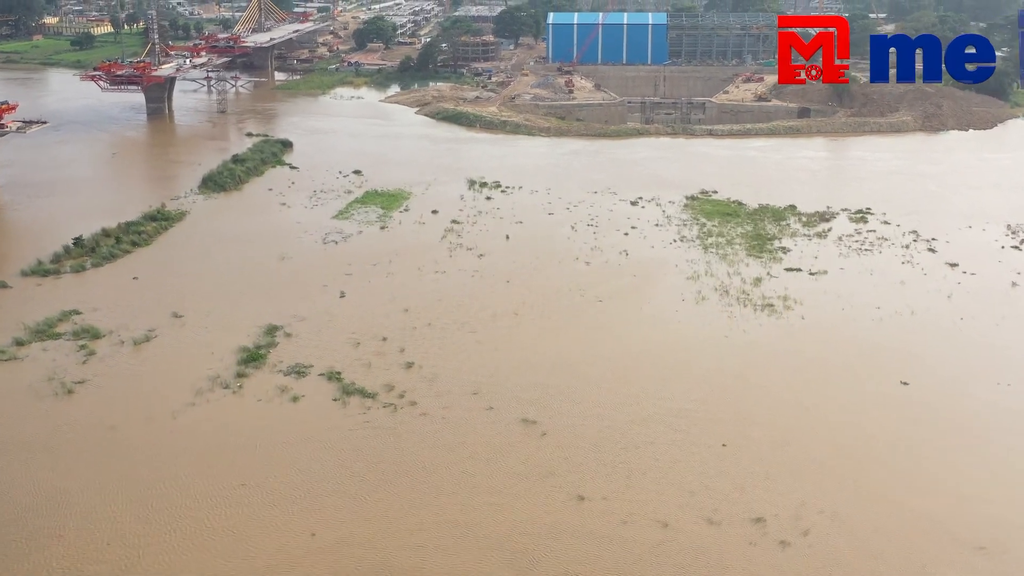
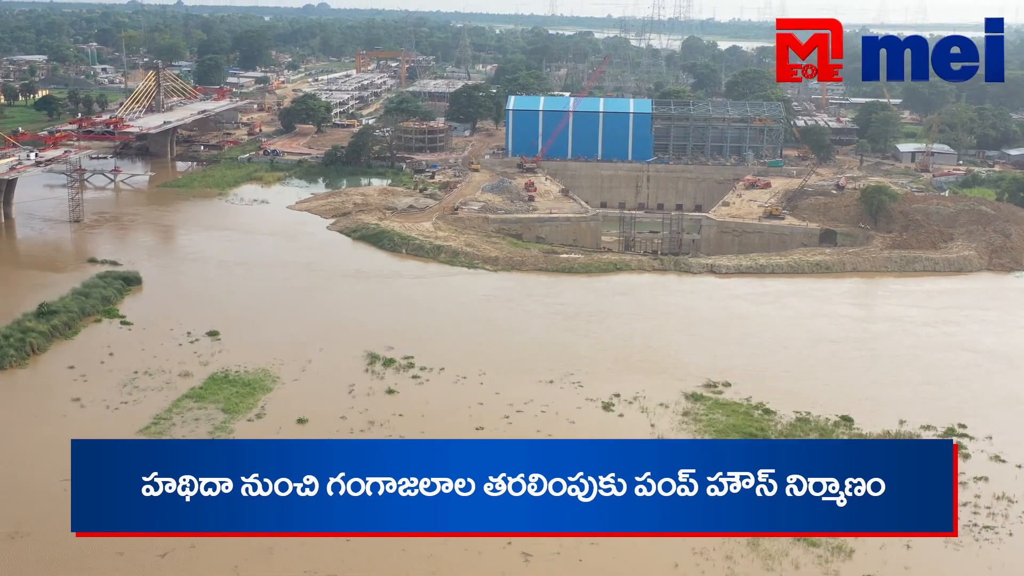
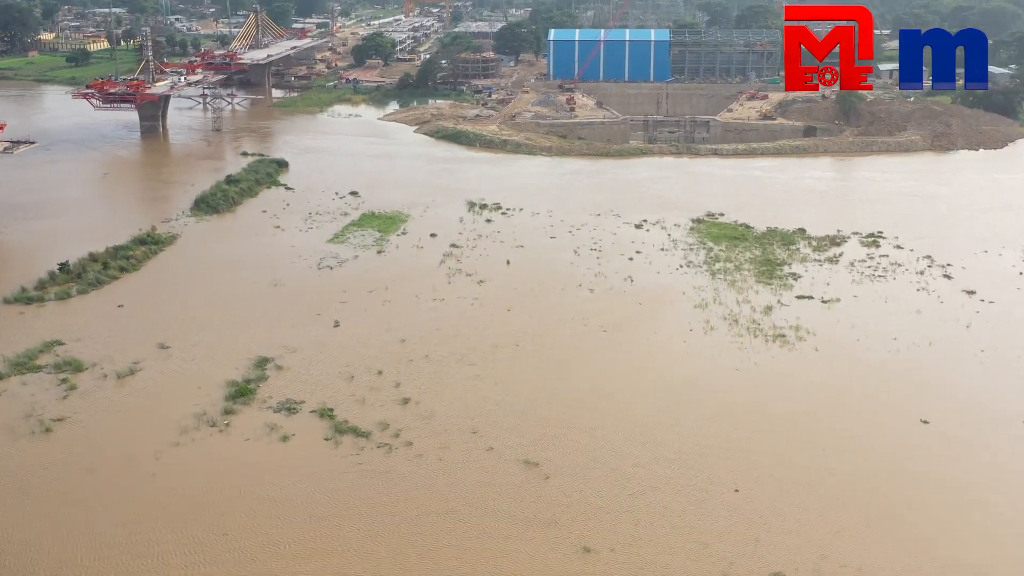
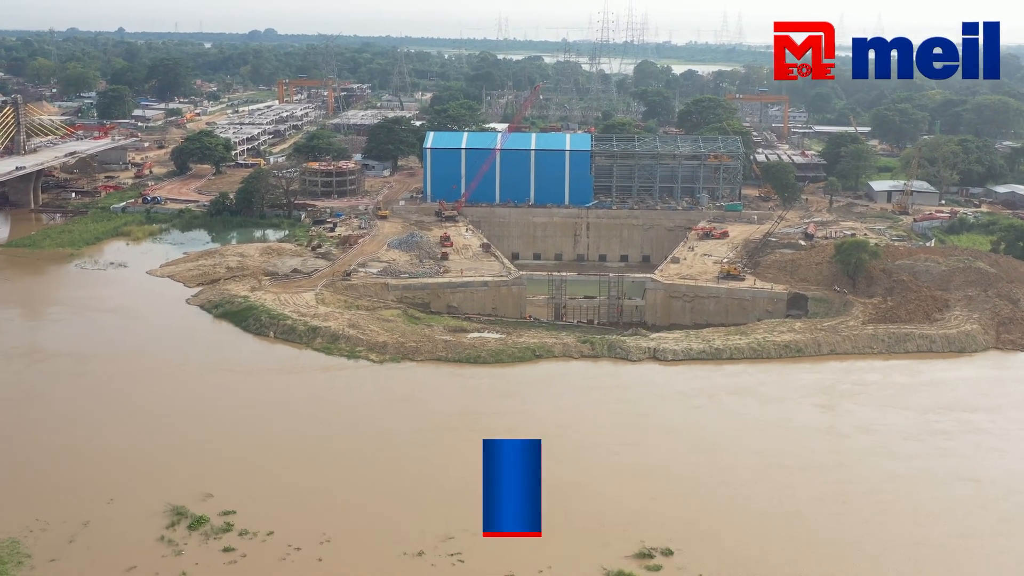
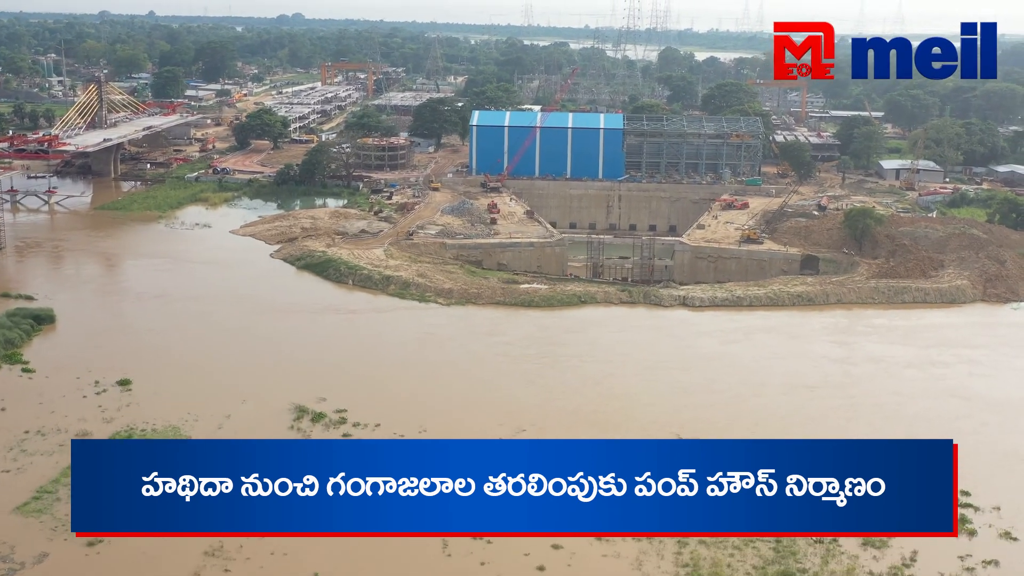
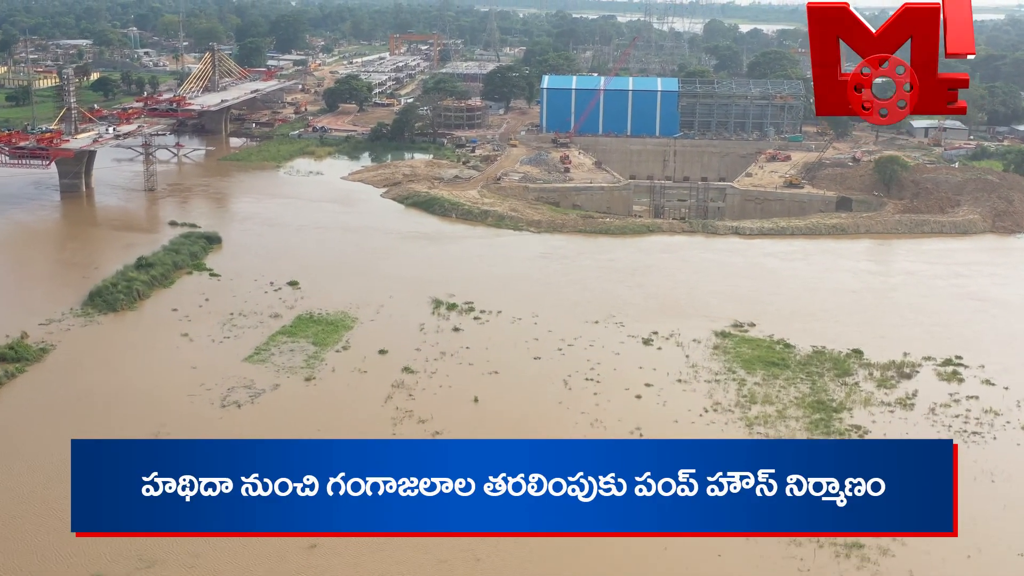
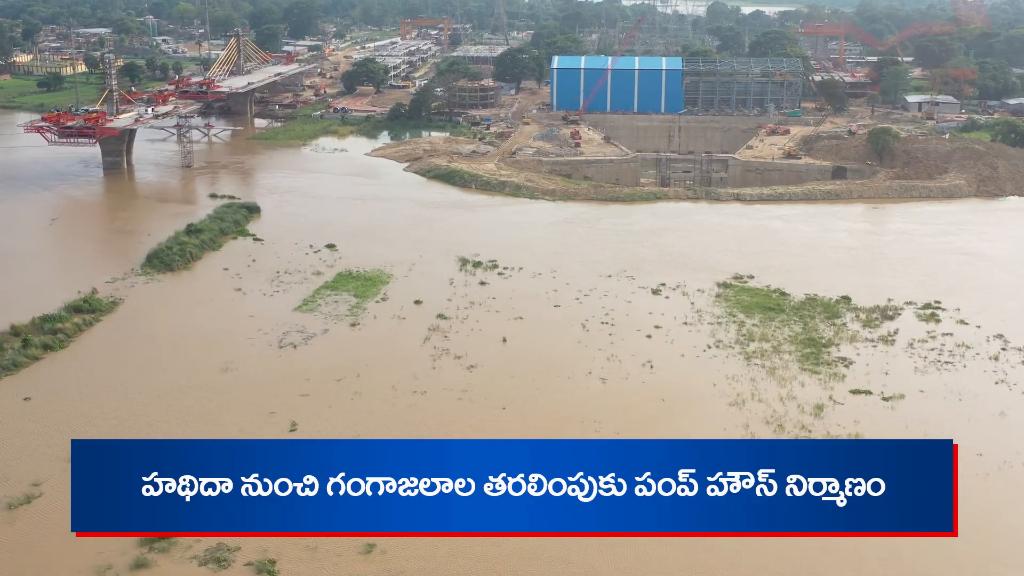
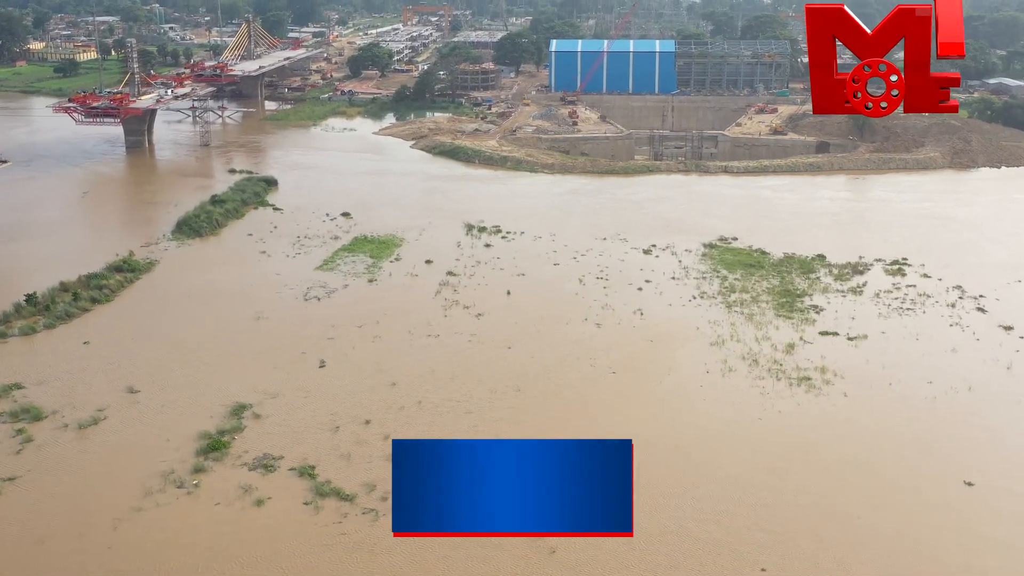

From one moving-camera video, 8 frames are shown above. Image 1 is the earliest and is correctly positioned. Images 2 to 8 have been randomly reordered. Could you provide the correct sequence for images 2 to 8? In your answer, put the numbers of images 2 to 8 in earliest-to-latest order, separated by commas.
3, 8, 7, 6, 2, 5, 4
